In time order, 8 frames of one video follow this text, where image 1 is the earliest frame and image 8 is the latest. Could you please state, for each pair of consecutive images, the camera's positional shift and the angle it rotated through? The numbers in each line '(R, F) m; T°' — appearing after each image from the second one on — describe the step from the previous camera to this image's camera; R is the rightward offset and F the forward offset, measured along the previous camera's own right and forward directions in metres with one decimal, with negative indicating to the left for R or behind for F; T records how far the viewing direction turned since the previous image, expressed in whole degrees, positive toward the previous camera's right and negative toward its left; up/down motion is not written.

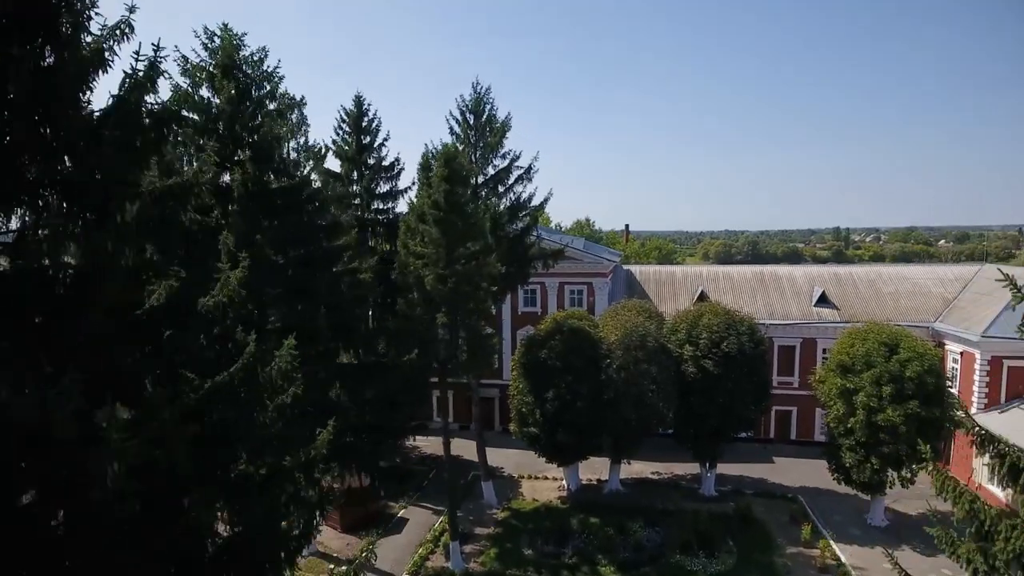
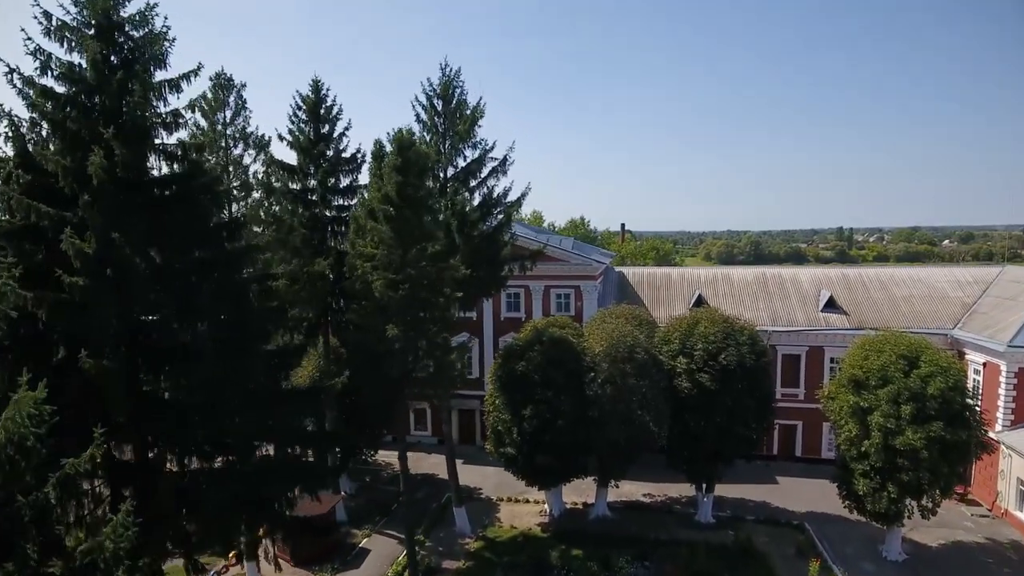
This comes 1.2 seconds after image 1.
(+1.1, +2.7) m; 0°
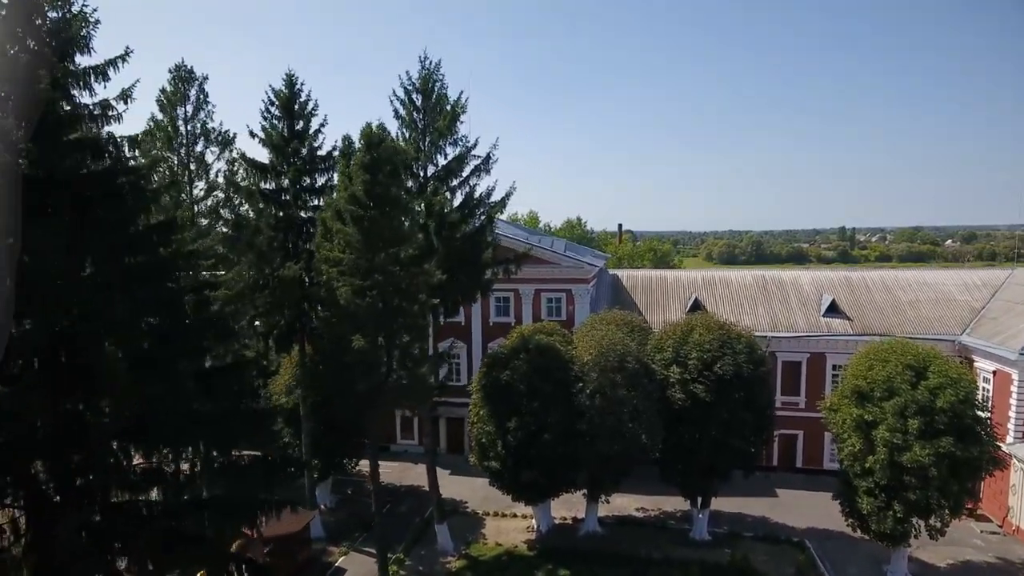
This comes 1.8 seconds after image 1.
(+0.6, +1.3) m; 0°
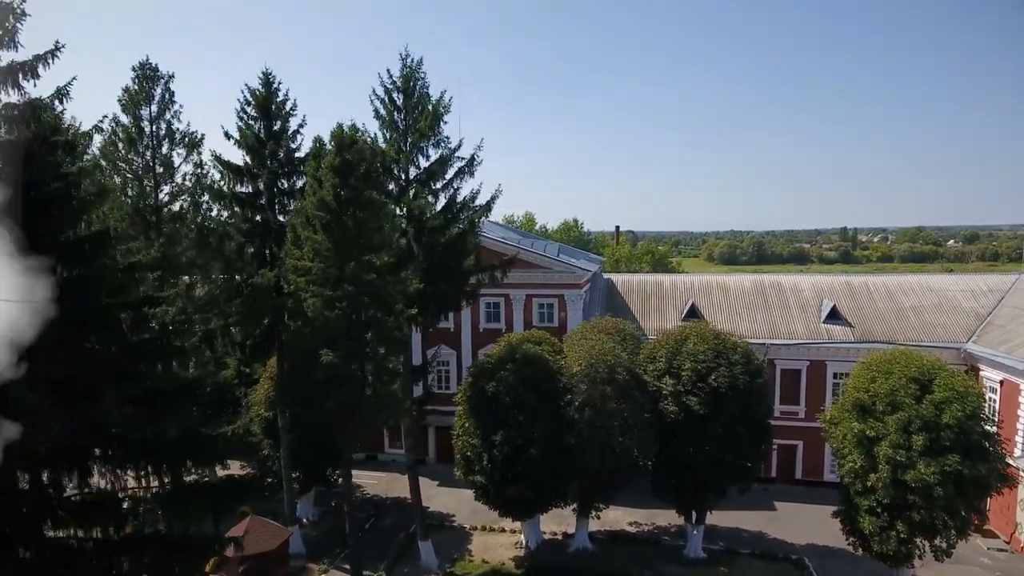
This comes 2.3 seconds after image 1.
(+0.5, +1.0) m; 0°
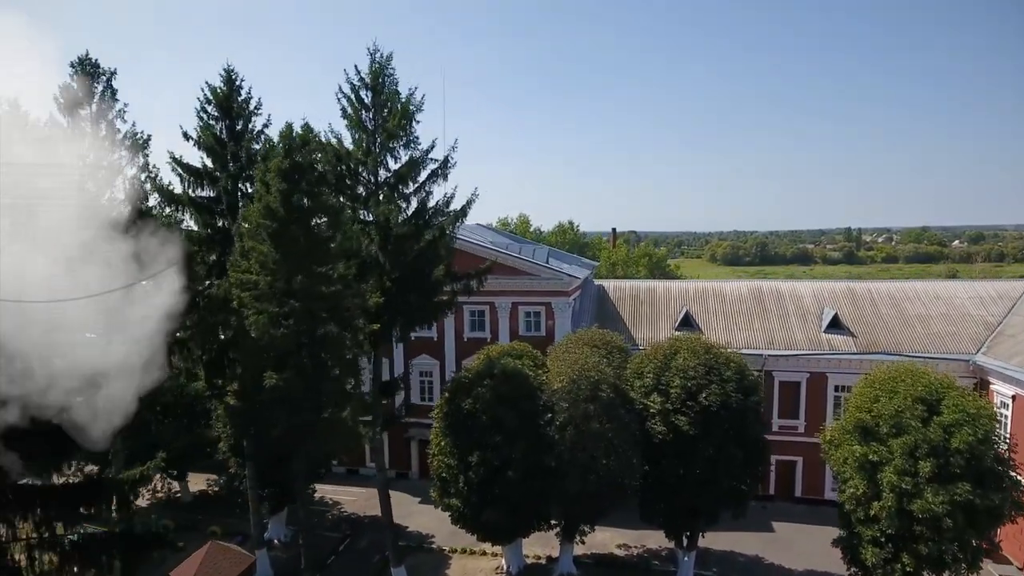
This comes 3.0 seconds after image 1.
(+0.8, +1.4) m; 0°
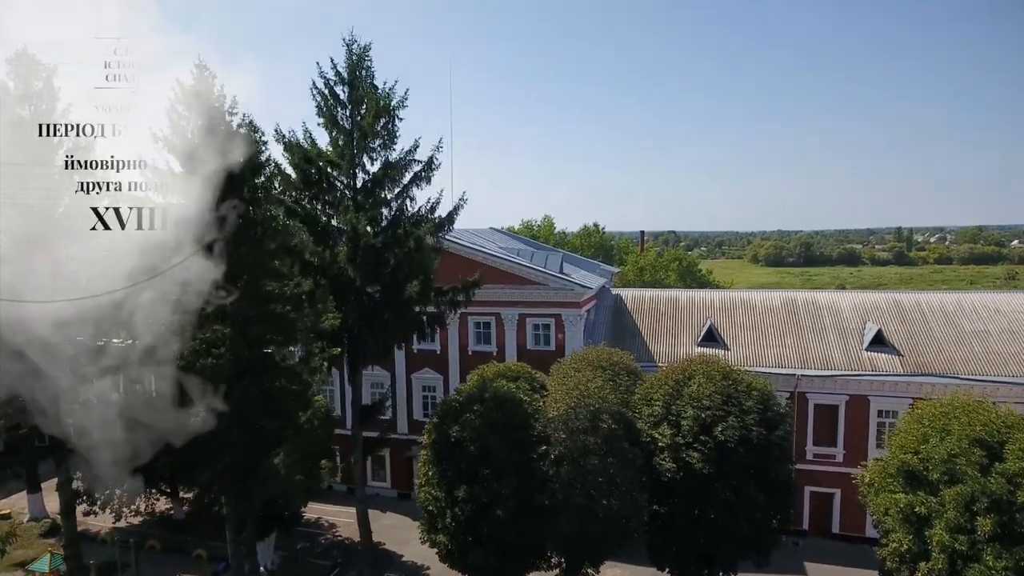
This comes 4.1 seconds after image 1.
(+1.3, +2.2) m; -3°
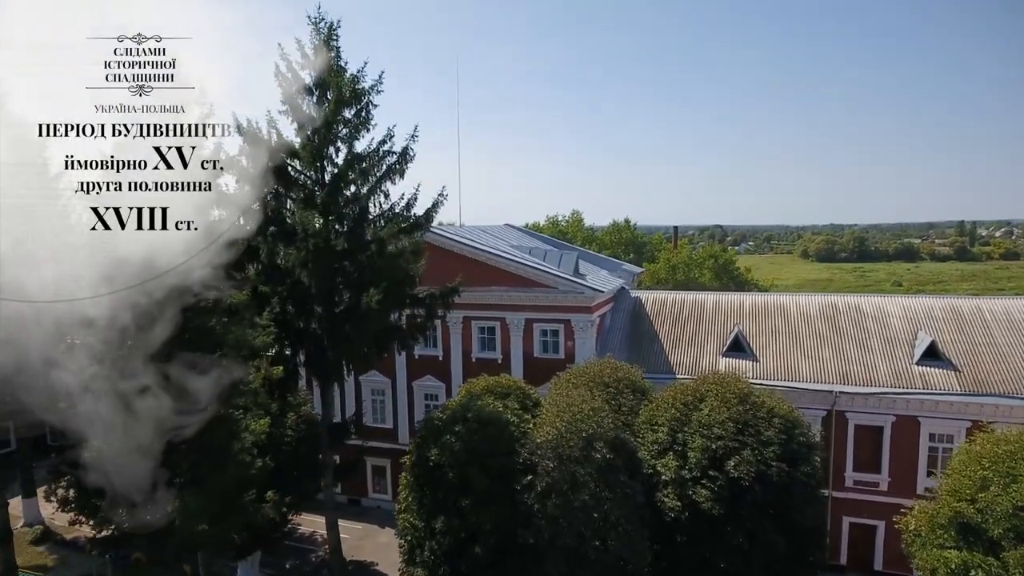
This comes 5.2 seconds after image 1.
(+1.5, +2.2) m; -4°
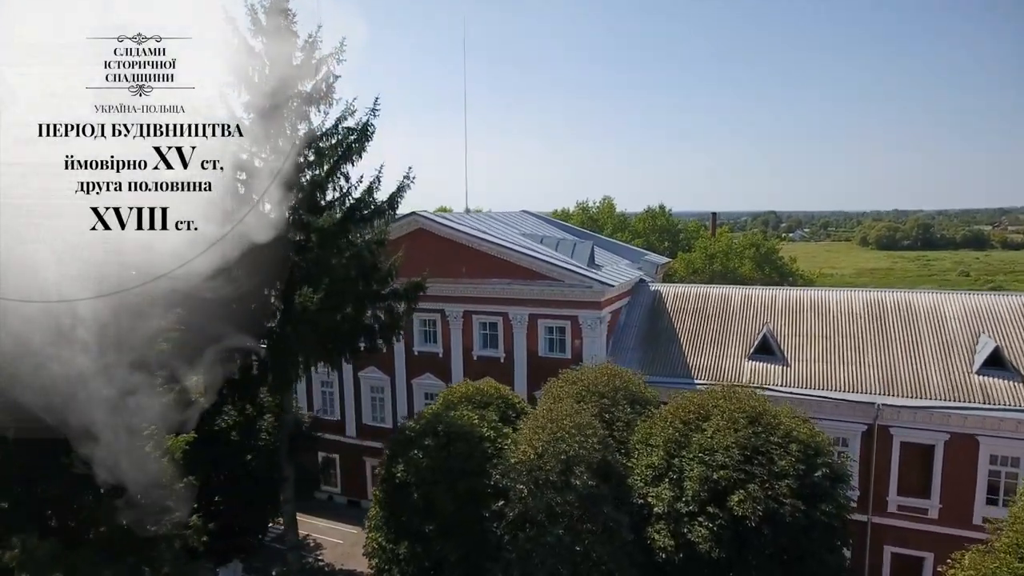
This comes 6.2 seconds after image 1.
(+1.6, +2.2) m; -4°
